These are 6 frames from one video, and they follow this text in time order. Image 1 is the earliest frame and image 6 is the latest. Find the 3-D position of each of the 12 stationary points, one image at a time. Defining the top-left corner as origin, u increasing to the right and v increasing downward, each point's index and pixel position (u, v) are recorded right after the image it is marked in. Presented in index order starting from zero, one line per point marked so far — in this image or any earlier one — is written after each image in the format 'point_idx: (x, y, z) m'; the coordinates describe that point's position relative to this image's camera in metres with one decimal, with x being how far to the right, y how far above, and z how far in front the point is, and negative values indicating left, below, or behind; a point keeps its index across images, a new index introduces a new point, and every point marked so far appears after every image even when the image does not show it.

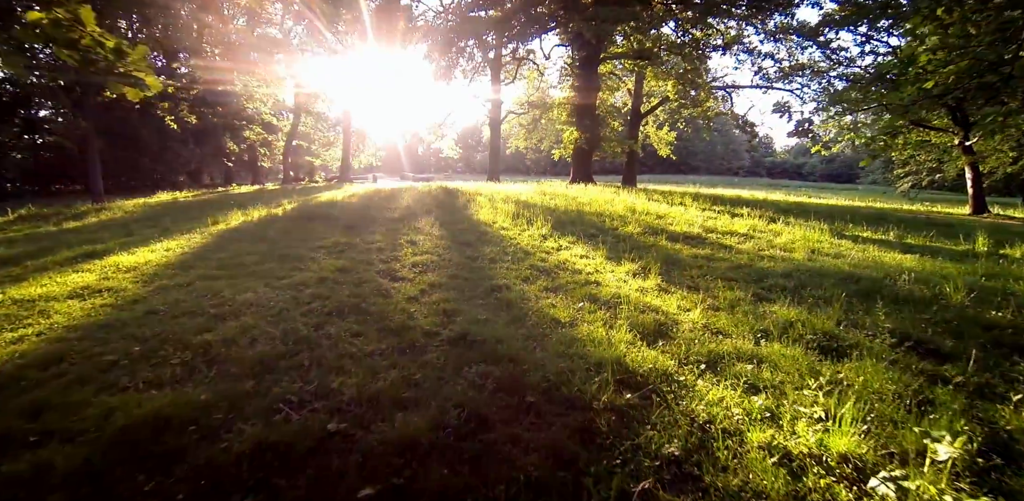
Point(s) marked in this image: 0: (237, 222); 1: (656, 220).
0: (-6.2, +0.6, +11.1) m
1: (+3.3, +0.7, +11.4) m
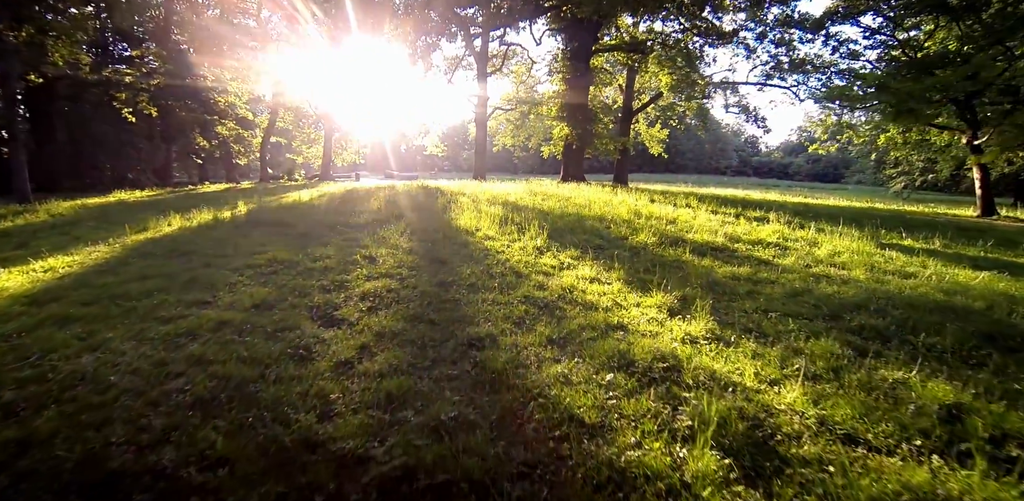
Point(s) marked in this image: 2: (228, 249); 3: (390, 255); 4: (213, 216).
0: (-6.4, +0.4, +9.2) m
1: (+3.1, +0.5, +9.7) m
2: (-4.0, 0.0, +7.0) m
3: (-1.5, 0.0, +6.3) m
4: (-6.4, +0.8, +10.7) m
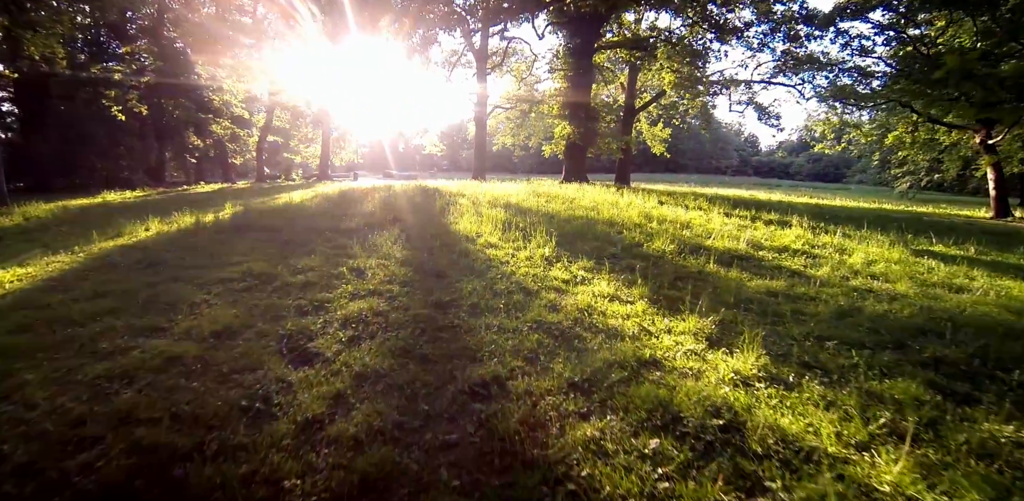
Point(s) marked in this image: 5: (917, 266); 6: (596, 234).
0: (-6.3, +0.2, +8.5) m
1: (+3.1, +0.4, +9.0) m
2: (-4.0, -0.1, +6.3) m
3: (-1.5, -0.2, +5.6) m
4: (-6.4, +0.6, +10.0) m
5: (+5.8, -0.2, +7.1) m
6: (+1.3, +0.3, +7.6) m
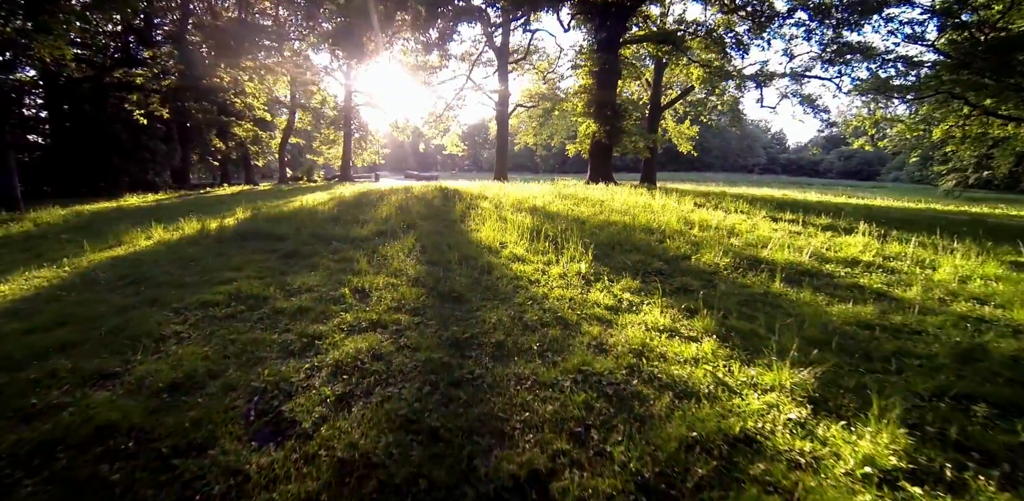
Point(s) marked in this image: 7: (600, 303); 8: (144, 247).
0: (-5.9, +0.1, +7.9) m
1: (+3.6, +0.2, +8.0) m
2: (-3.6, -0.3, +5.6) m
3: (-1.2, -0.3, +4.8) m
4: (-5.9, +0.5, +9.4) m
5: (+6.1, -0.4, +6.0) m
6: (+1.7, +0.1, +6.7) m
7: (+0.8, -0.5, +4.3) m
8: (-5.8, +0.1, +7.8) m
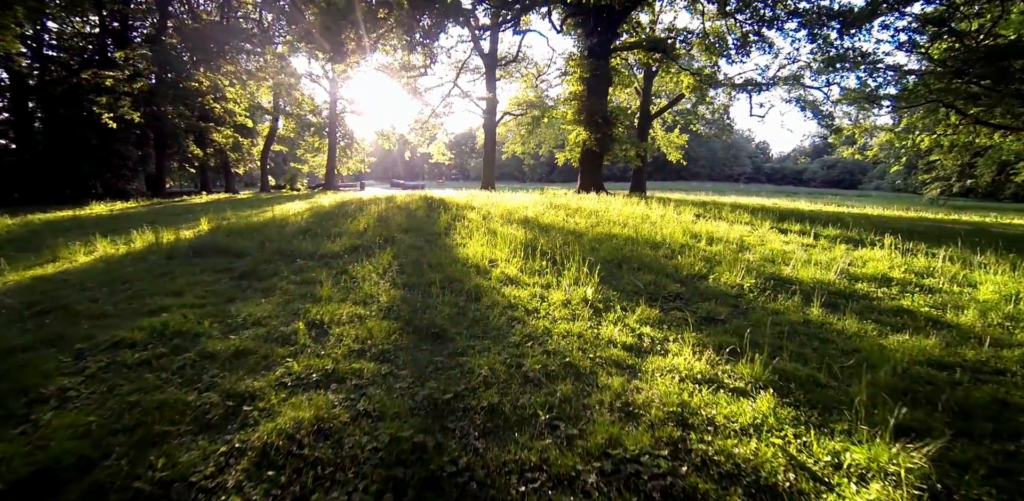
0: (-6.0, -0.2, +6.9) m
1: (+3.4, -0.1, +7.2) m
2: (-3.7, -0.5, +4.6) m
3: (-1.2, -0.5, +3.9) m
4: (-6.0, +0.2, +8.4) m
5: (+6.1, -0.6, +5.2) m
6: (+1.6, -0.1, +5.9) m
7: (+0.7, -0.6, +3.5) m
8: (-5.9, -0.2, +6.8) m
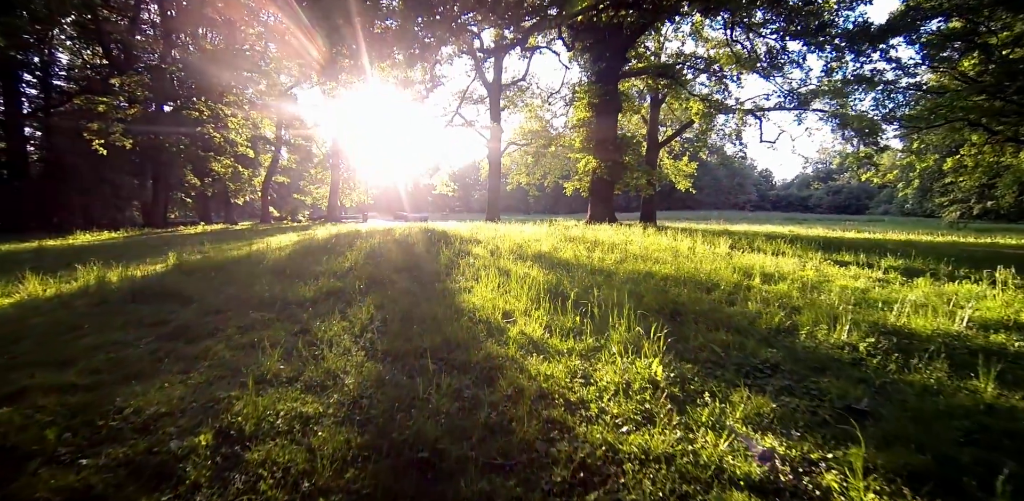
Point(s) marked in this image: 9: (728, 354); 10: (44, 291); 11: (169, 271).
0: (-5.8, -0.7, +5.5) m
1: (+3.6, -0.5, +5.8) m
2: (-3.5, -0.9, +3.2) m
3: (-1.0, -0.8, +2.4) m
4: (-5.8, -0.5, +7.0) m
5: (+6.2, -0.9, +3.7) m
6: (+1.8, -0.5, +4.4) m
7: (+0.9, -0.9, +2.0) m
8: (-5.7, -0.7, +5.4) m
9: (+1.5, -0.7, +3.4) m
10: (-5.9, -0.6, +6.3) m
11: (-4.9, -0.4, +7.1) m
